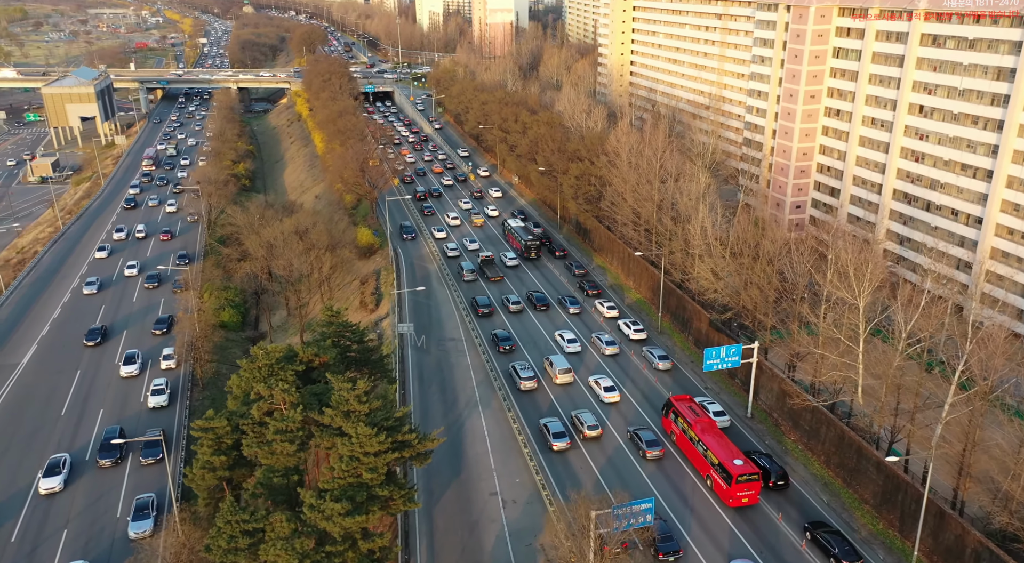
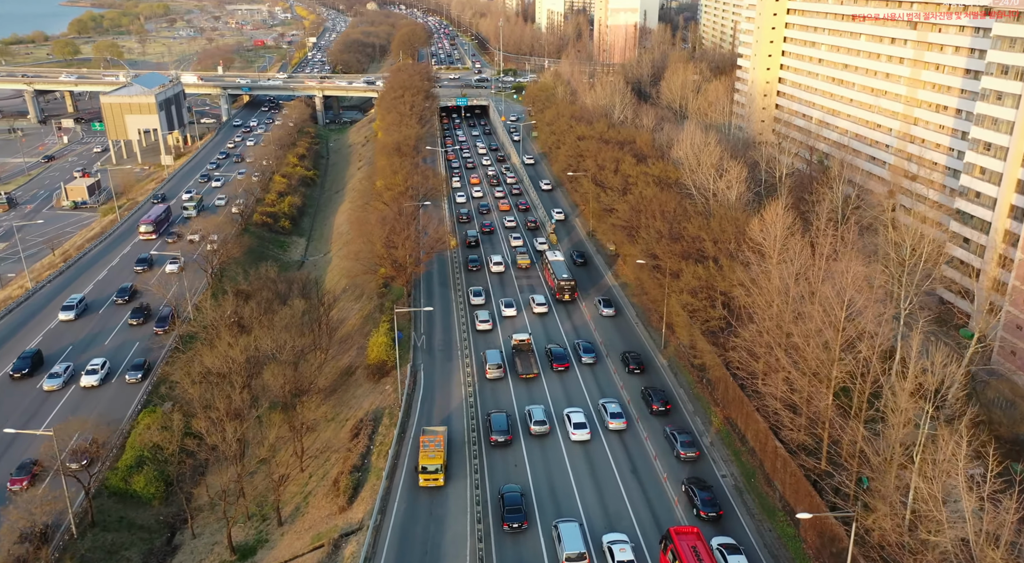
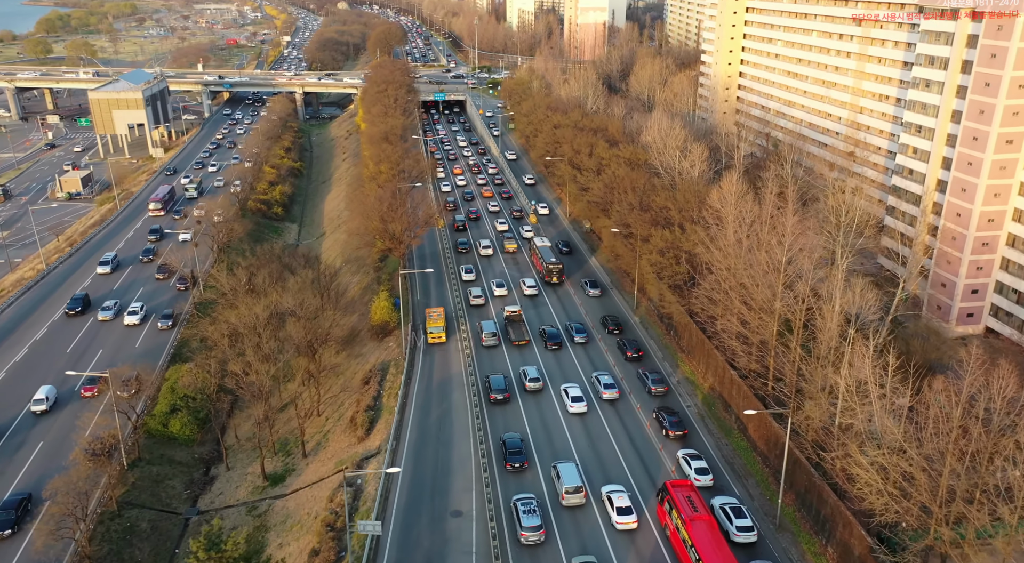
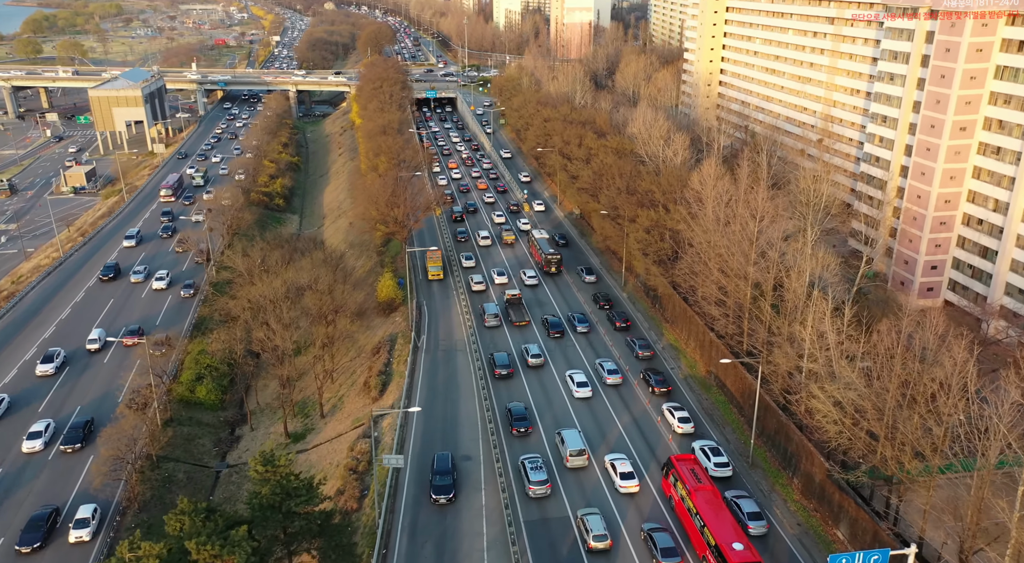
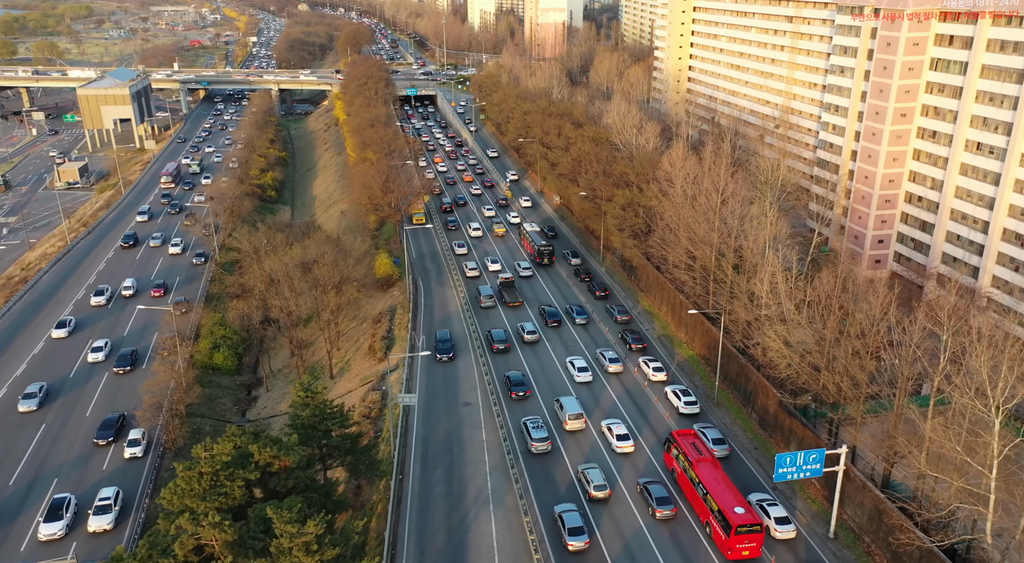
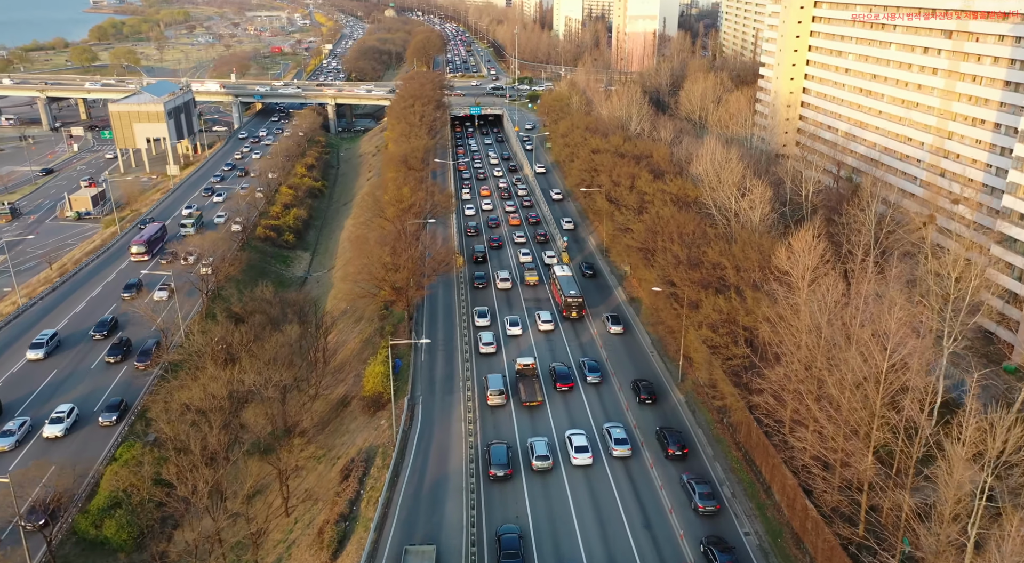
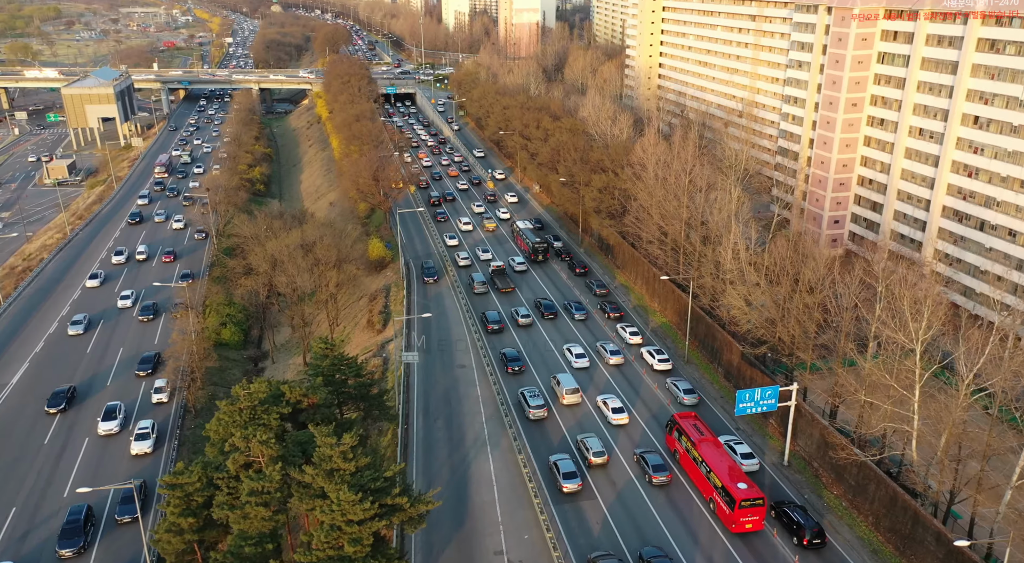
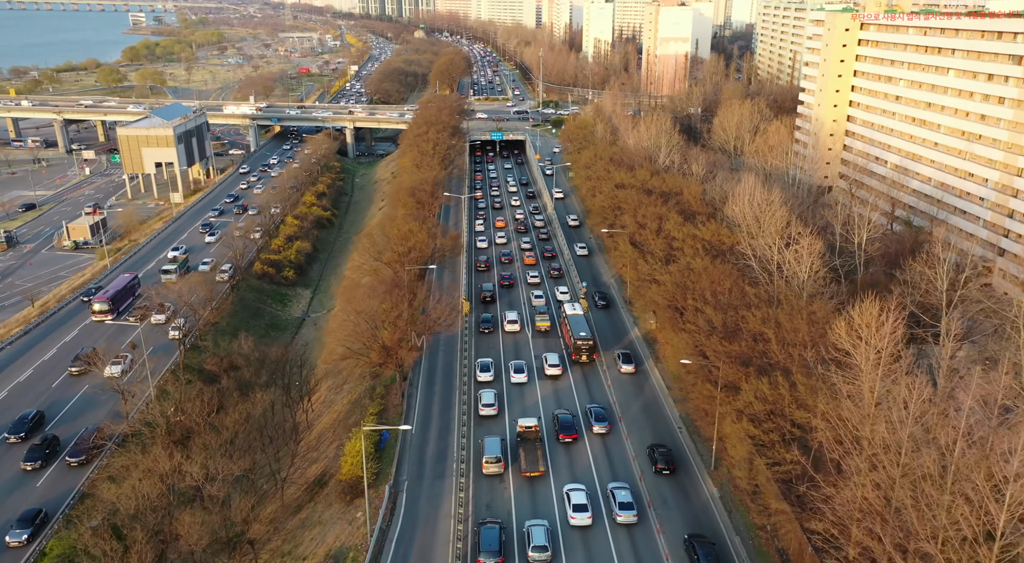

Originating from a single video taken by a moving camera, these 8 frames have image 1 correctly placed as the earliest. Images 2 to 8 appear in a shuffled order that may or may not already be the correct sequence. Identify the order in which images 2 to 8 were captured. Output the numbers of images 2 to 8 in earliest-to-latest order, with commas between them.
7, 5, 4, 3, 2, 6, 8
